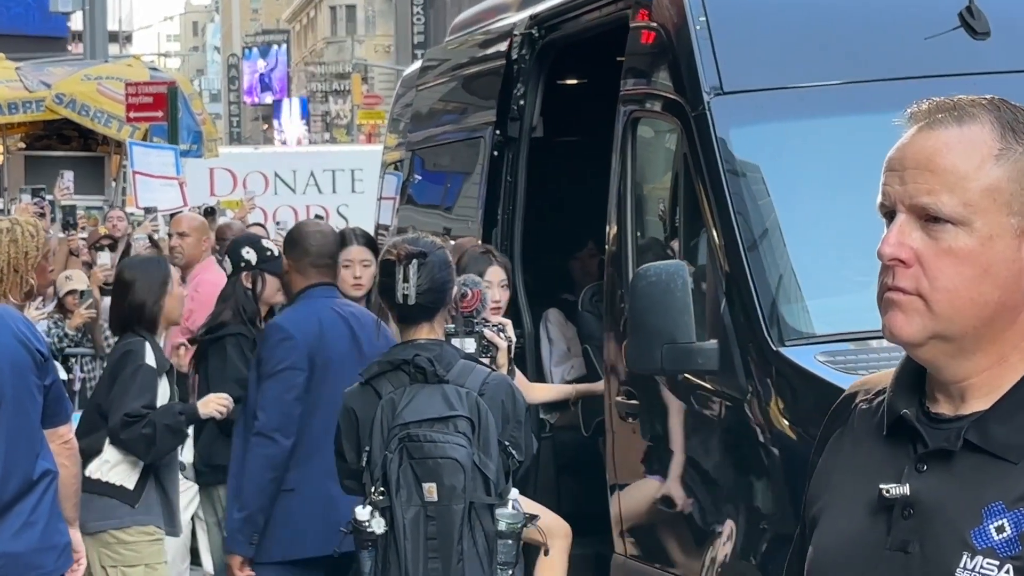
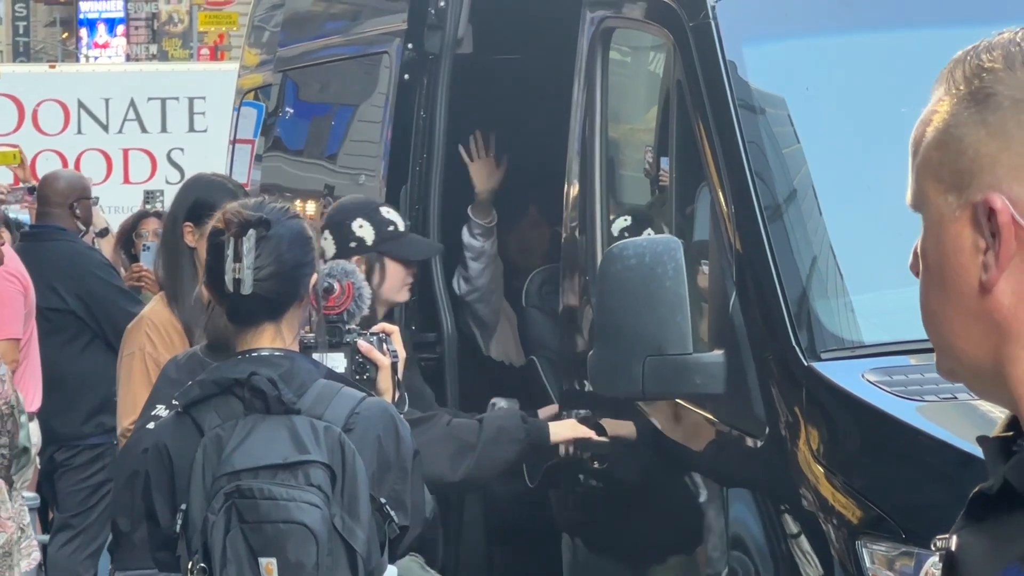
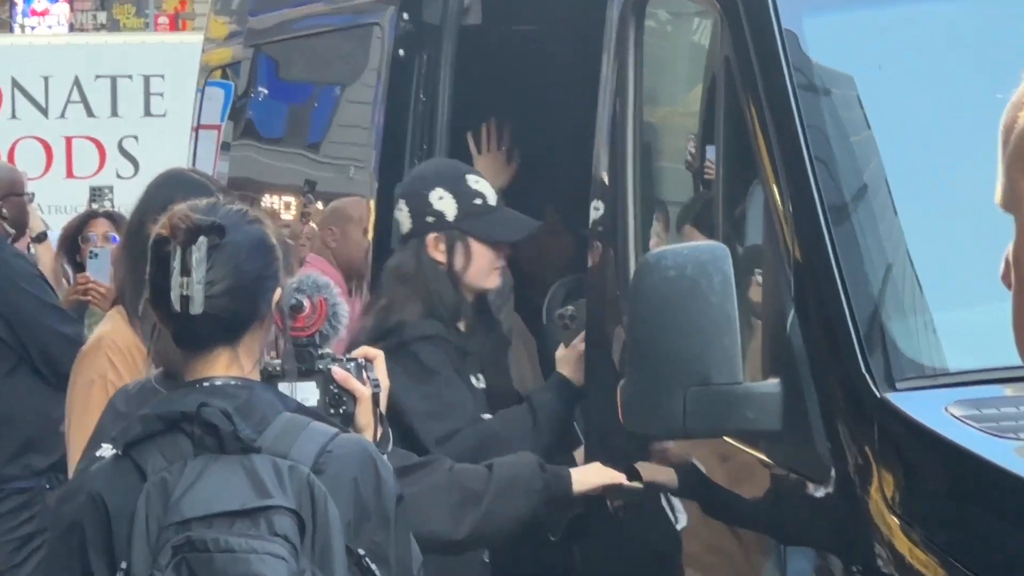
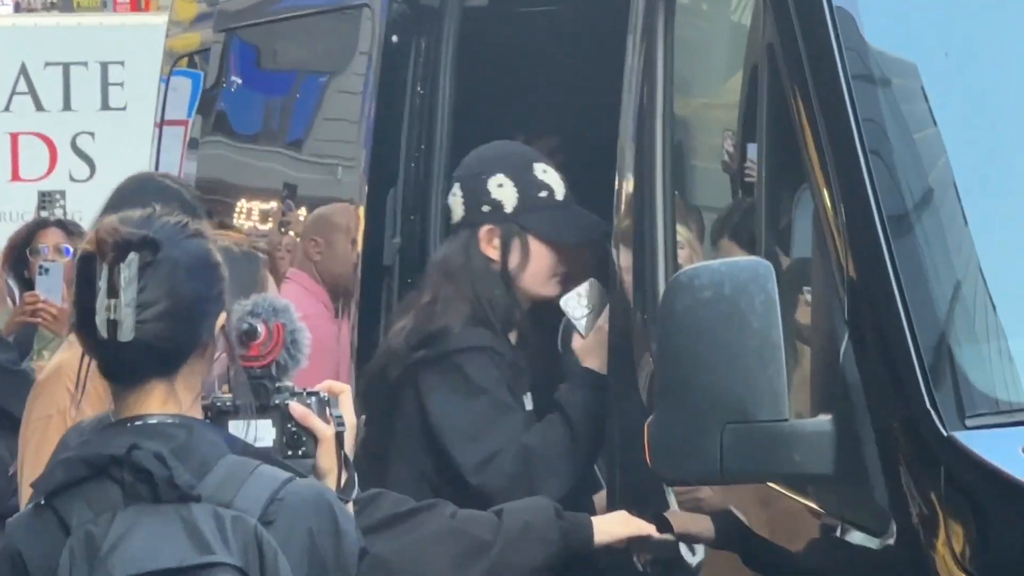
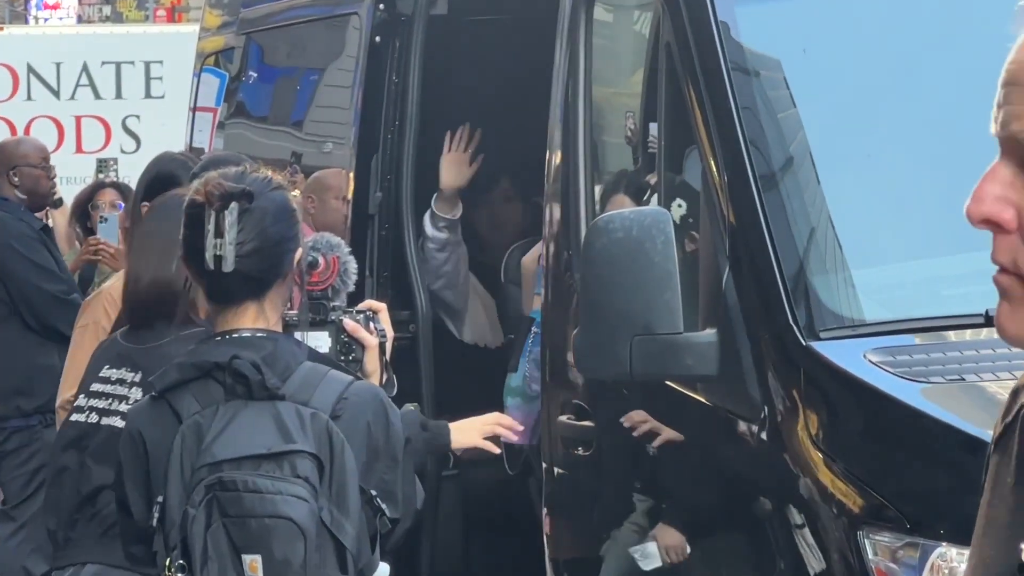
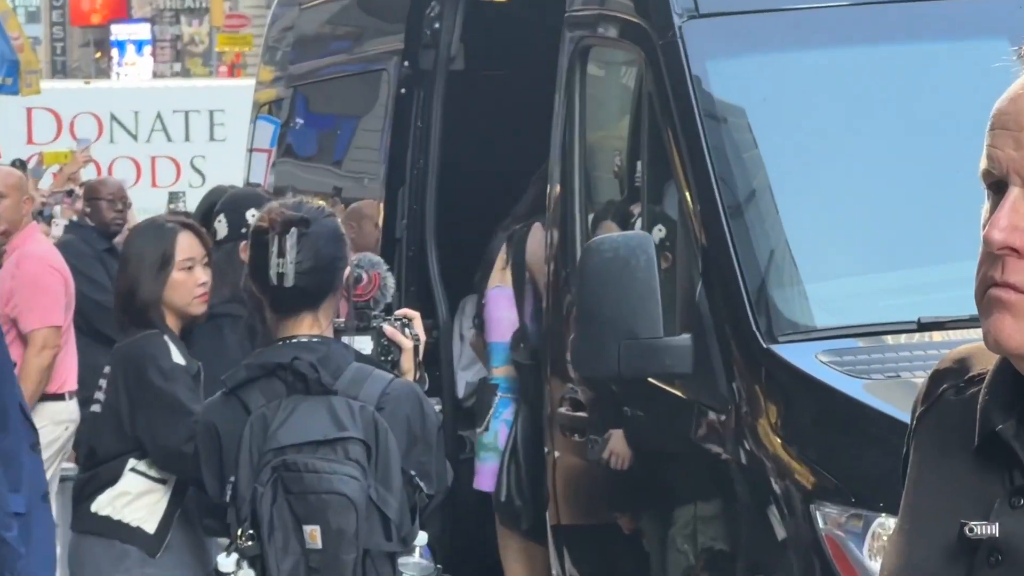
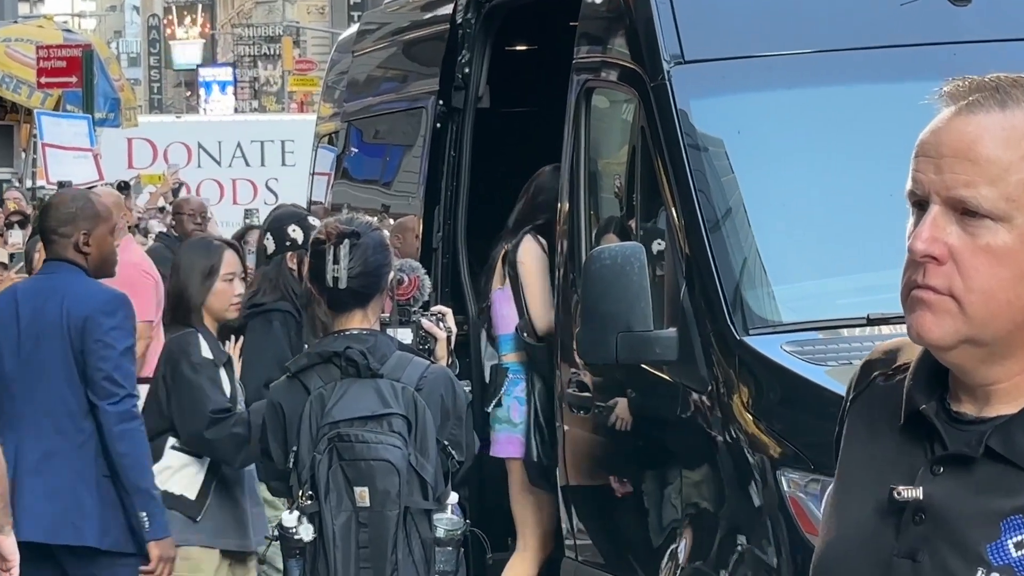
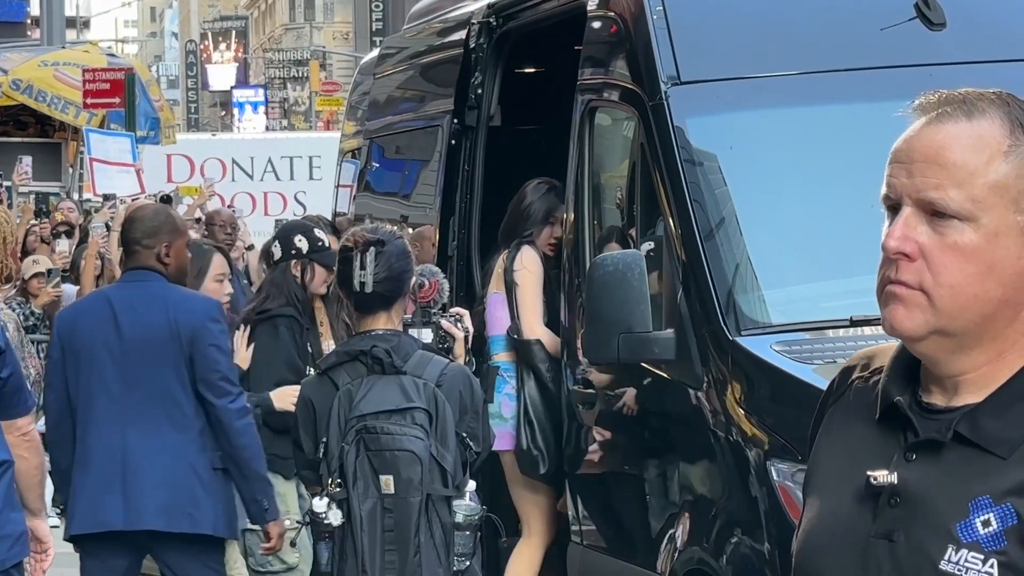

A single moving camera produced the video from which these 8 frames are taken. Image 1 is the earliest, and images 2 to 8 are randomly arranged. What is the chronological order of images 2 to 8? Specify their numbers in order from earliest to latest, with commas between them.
8, 7, 6, 5, 2, 3, 4
